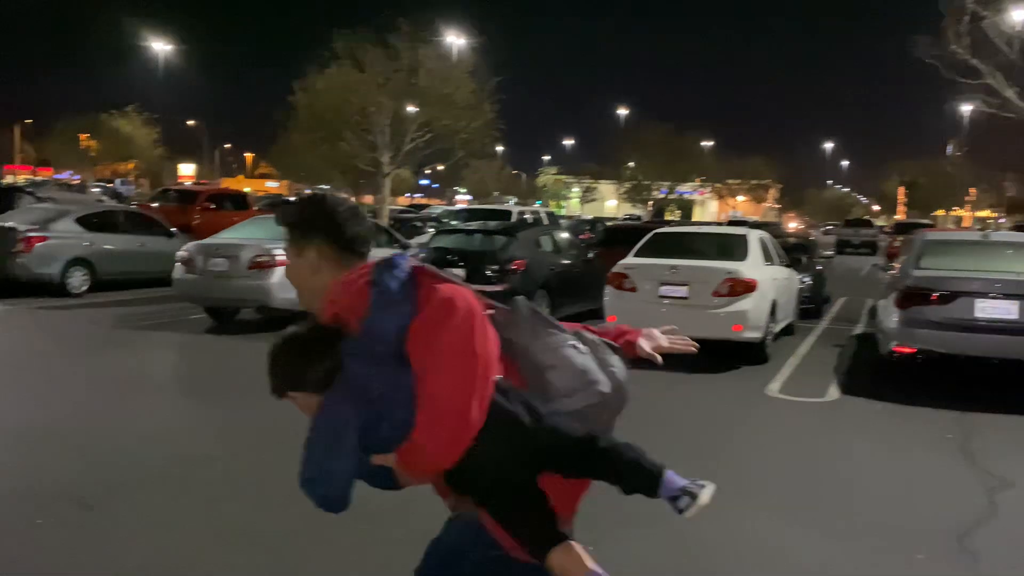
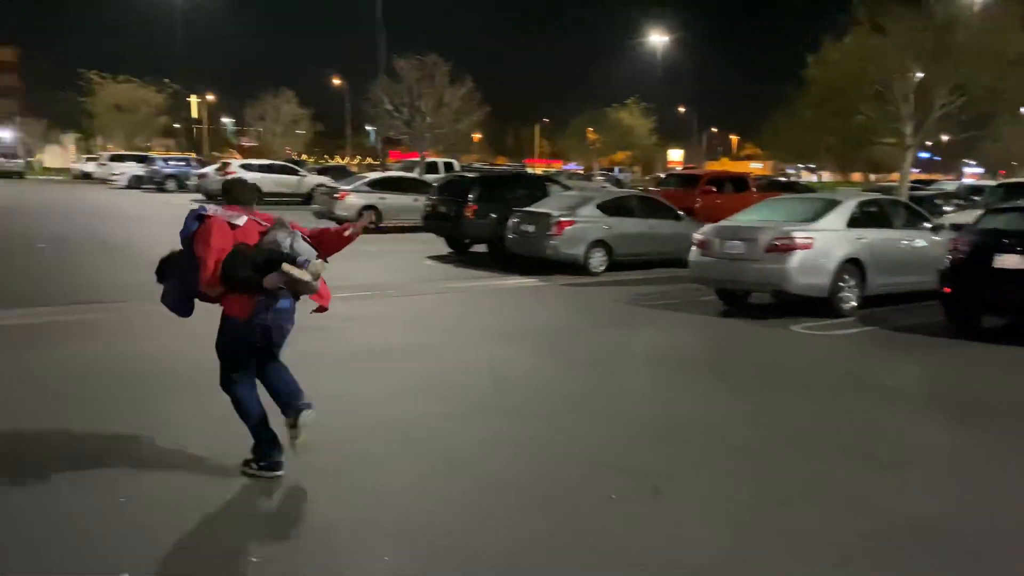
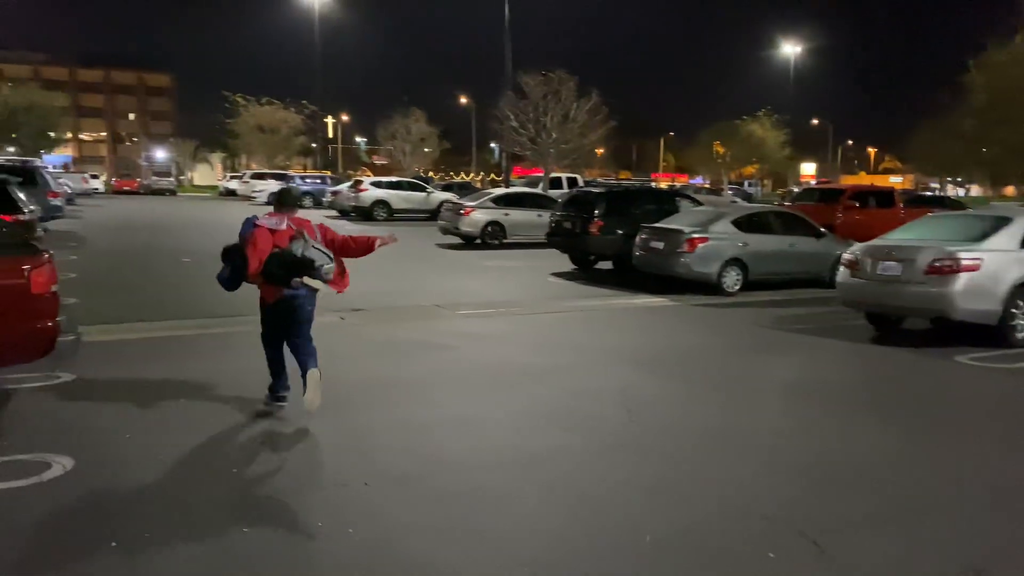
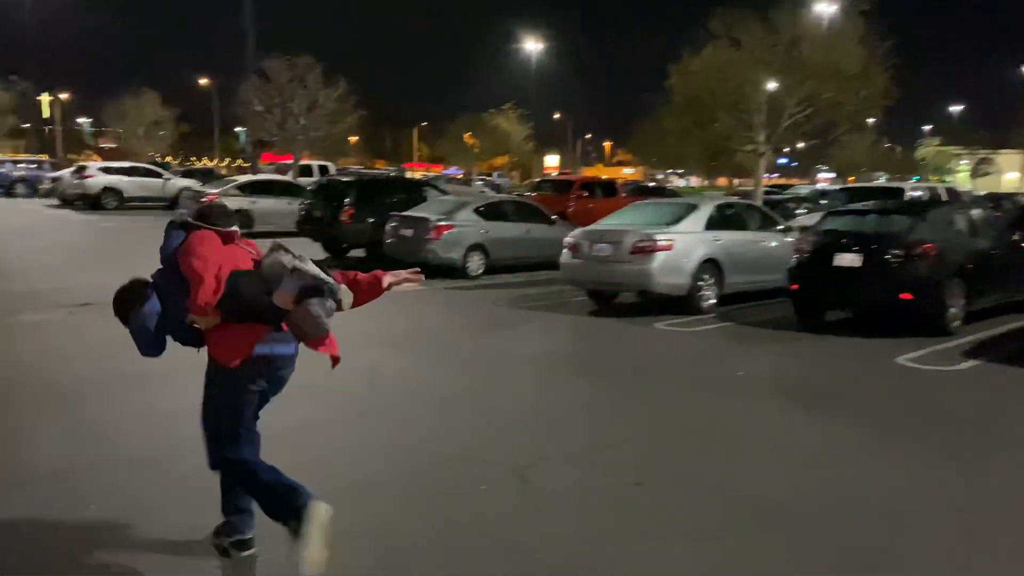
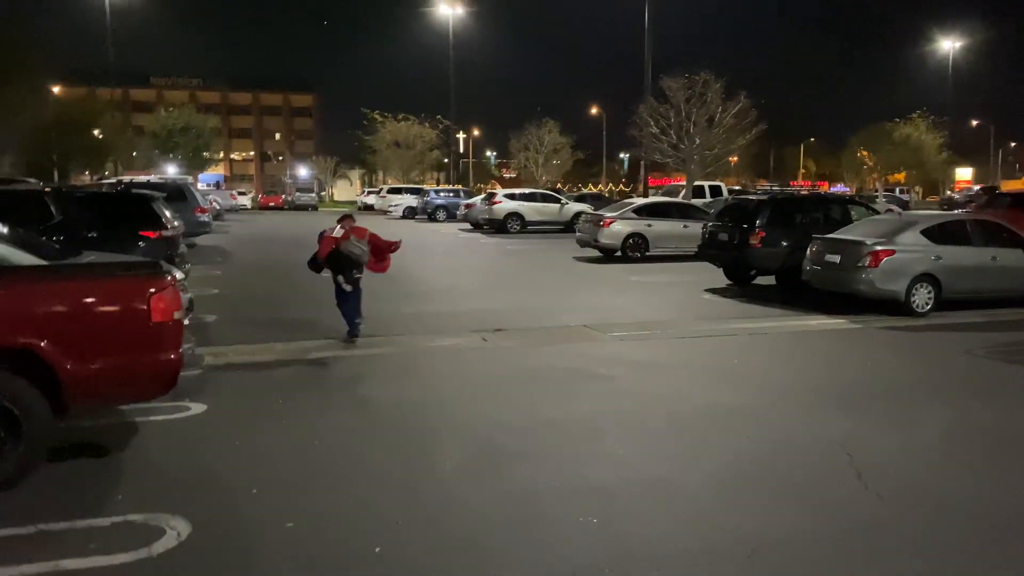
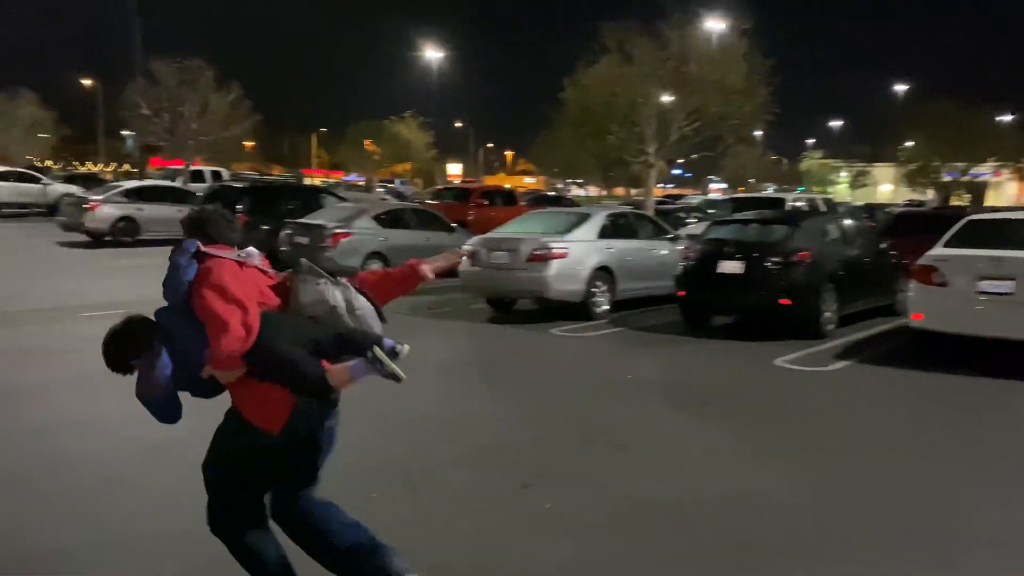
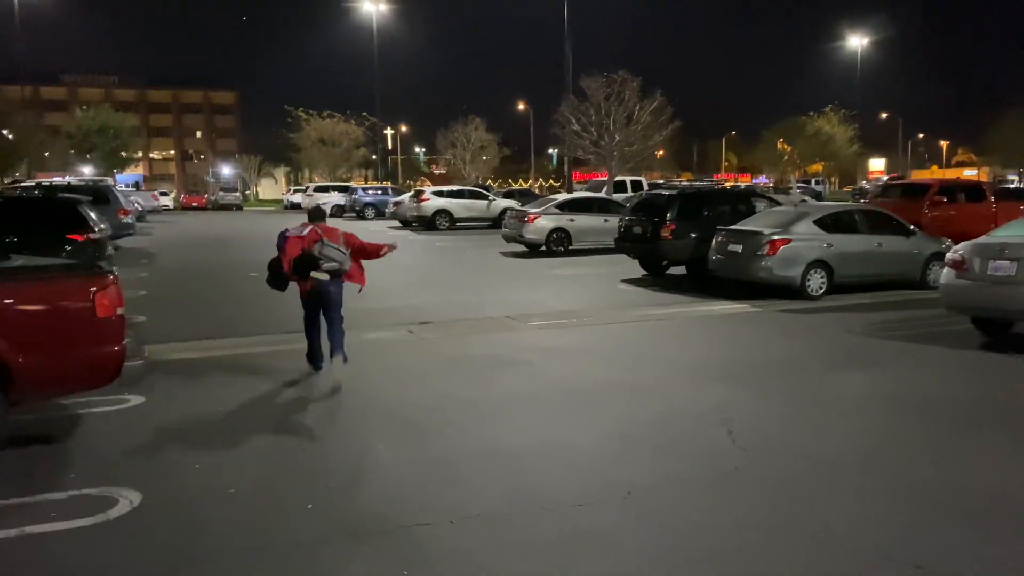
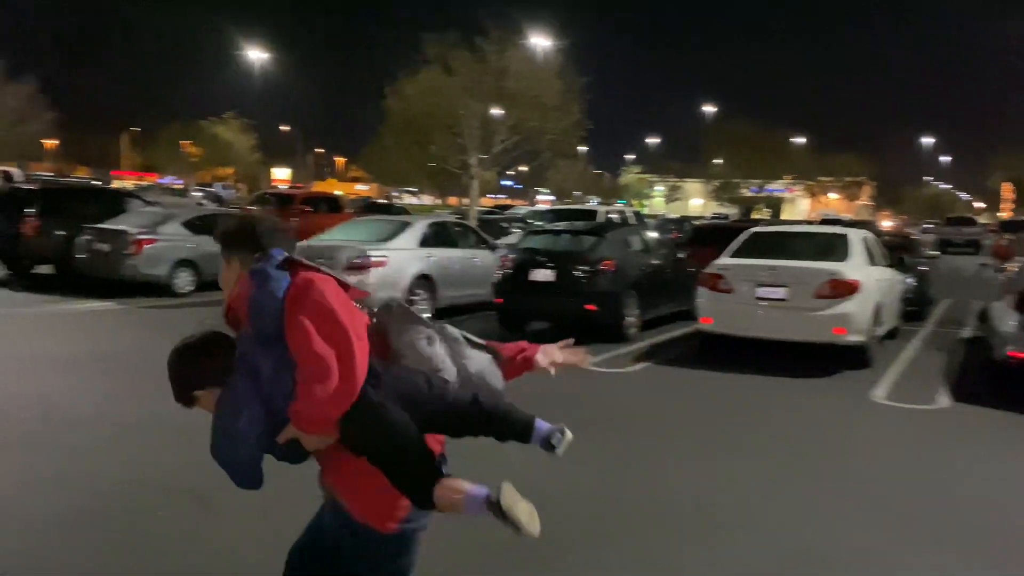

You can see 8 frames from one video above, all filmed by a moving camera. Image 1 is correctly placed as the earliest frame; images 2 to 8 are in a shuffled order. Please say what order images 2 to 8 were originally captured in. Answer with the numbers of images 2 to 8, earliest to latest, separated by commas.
8, 6, 4, 2, 3, 7, 5
